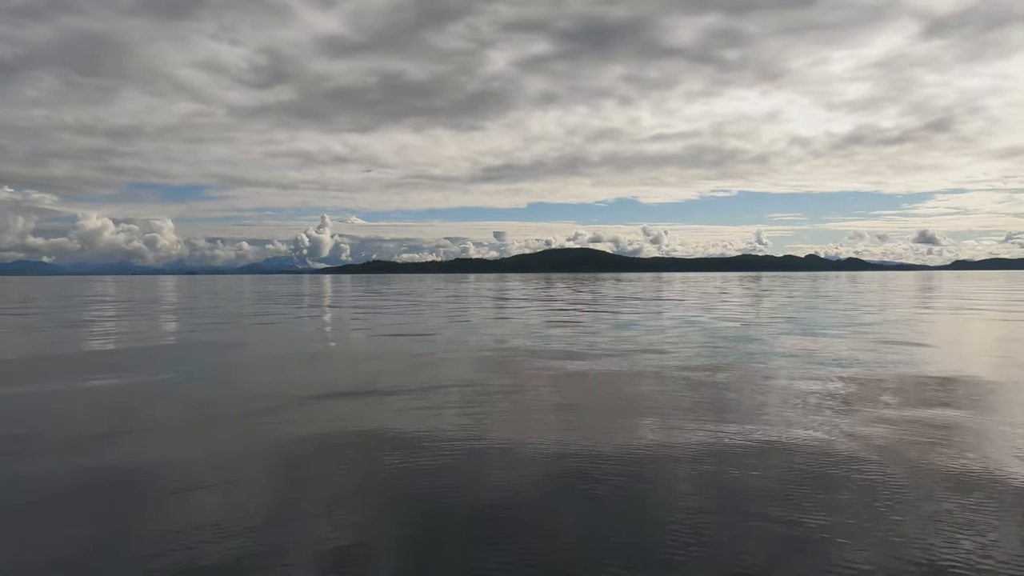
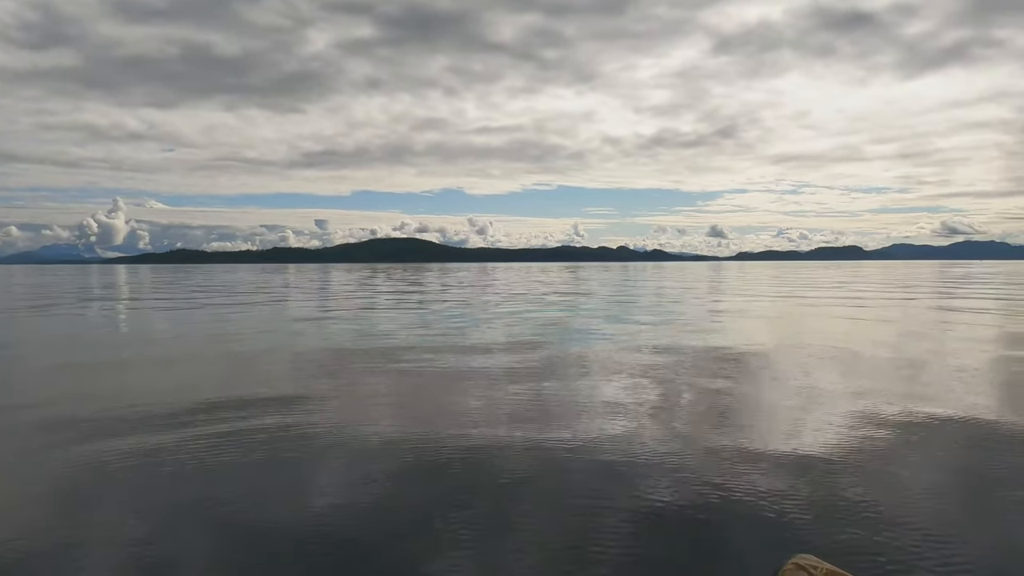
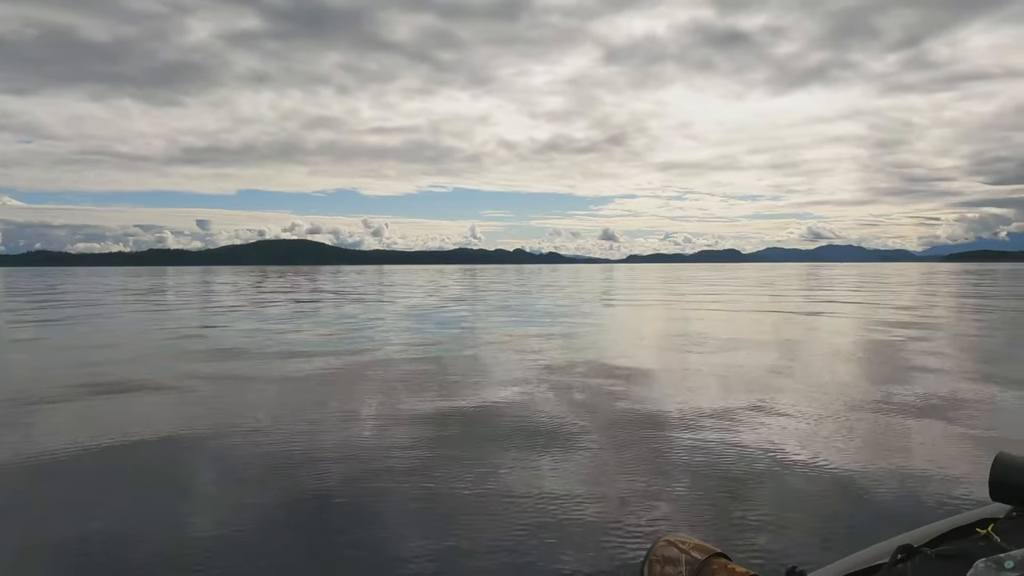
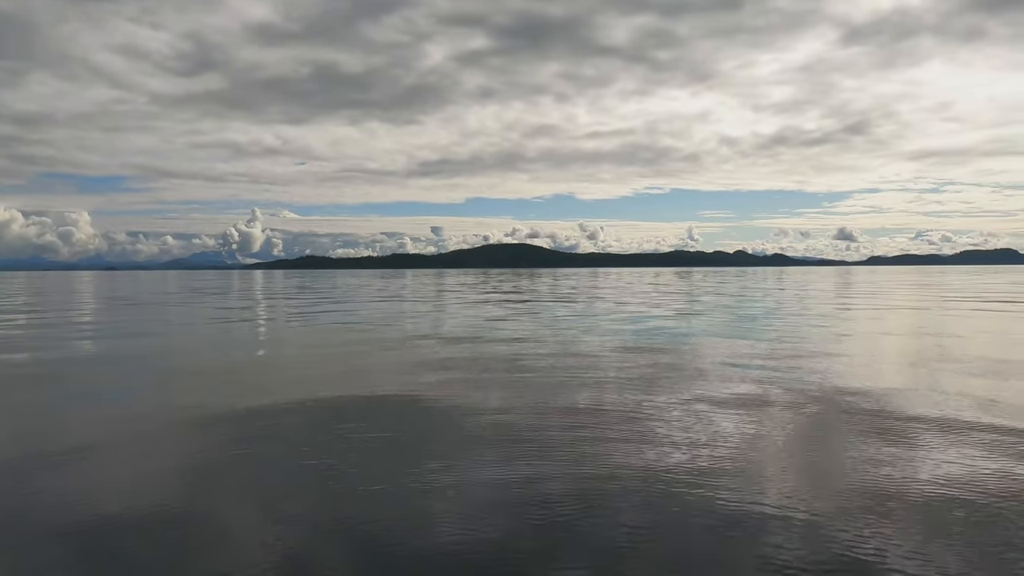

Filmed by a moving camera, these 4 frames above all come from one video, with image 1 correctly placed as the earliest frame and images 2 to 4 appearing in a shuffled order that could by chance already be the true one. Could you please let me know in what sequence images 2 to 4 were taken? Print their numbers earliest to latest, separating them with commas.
4, 2, 3
